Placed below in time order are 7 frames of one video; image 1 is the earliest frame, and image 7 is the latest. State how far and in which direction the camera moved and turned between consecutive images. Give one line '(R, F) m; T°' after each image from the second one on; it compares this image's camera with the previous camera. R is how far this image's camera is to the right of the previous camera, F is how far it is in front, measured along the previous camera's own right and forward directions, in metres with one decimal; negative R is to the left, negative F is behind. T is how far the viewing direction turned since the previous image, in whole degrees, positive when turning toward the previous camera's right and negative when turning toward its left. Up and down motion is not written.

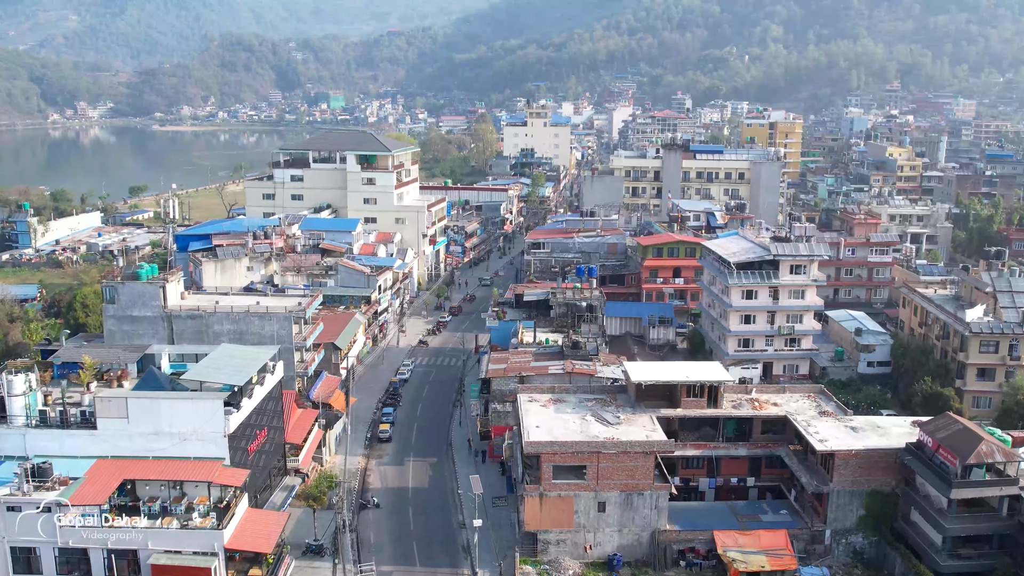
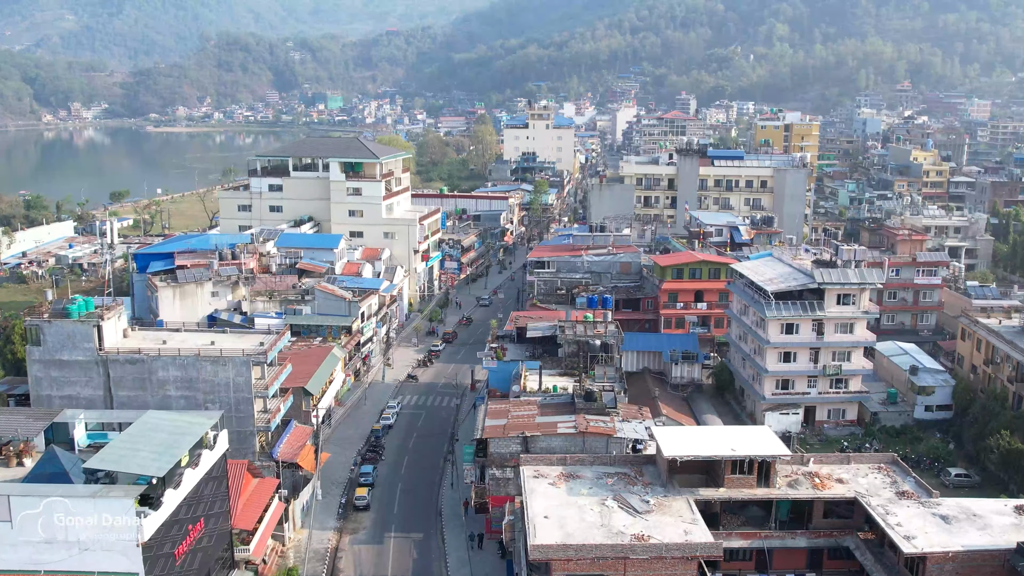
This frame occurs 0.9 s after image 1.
(0.0, +6.1) m; 0°
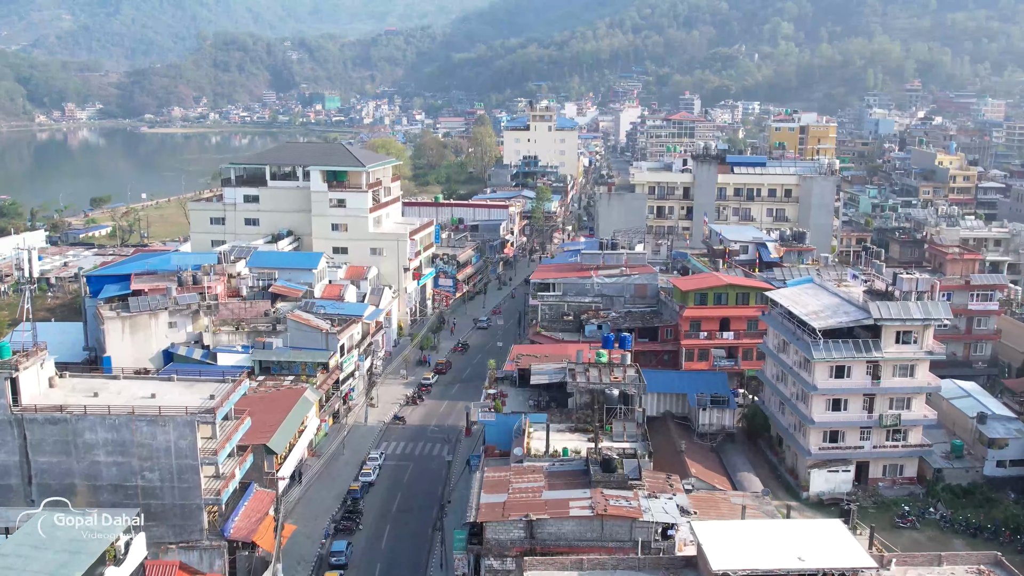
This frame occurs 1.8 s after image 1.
(0.0, +5.6) m; 0°
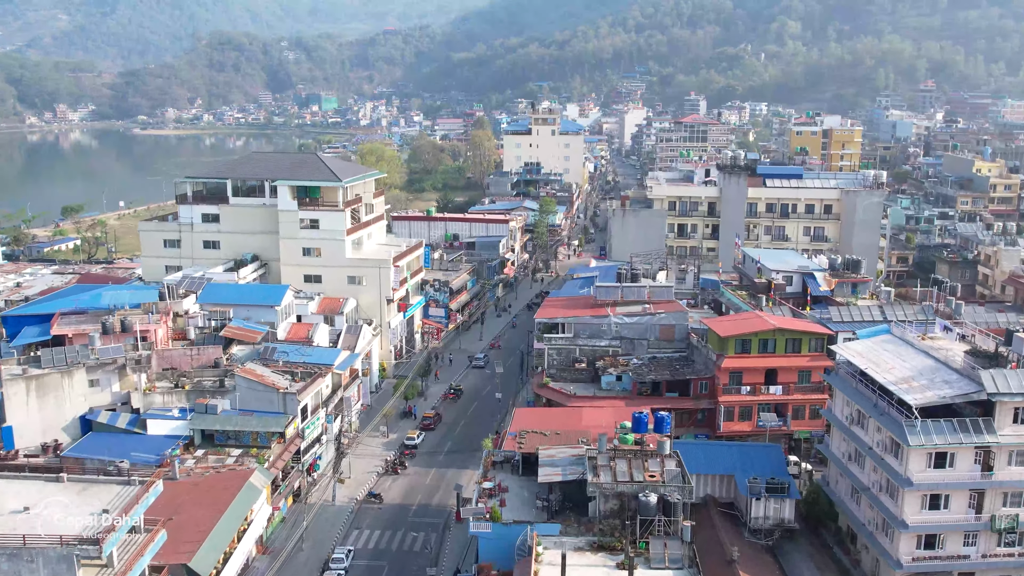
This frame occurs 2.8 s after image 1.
(0.0, +7.3) m; 0°
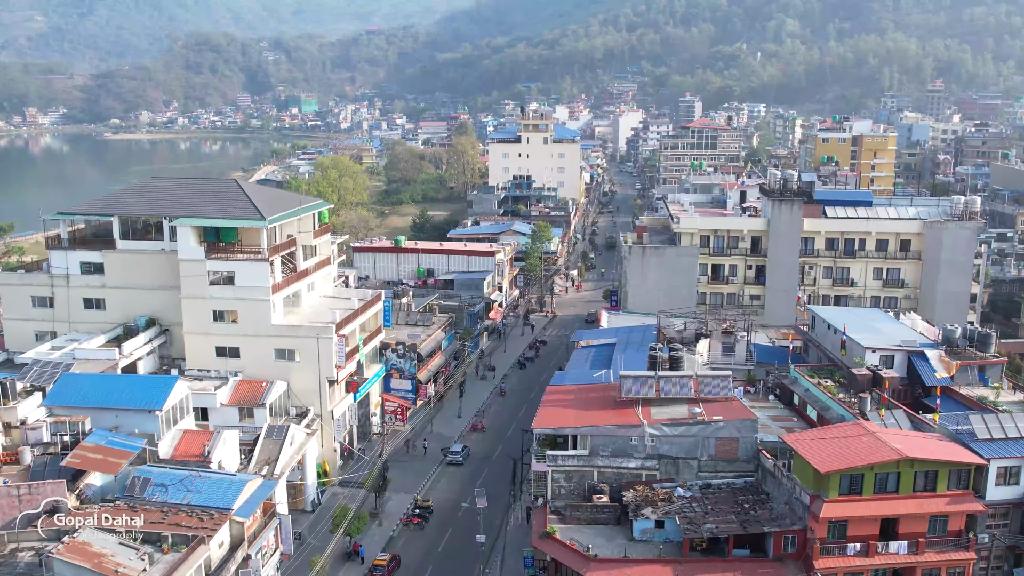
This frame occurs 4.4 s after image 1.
(0.0, +11.7) m; +1°
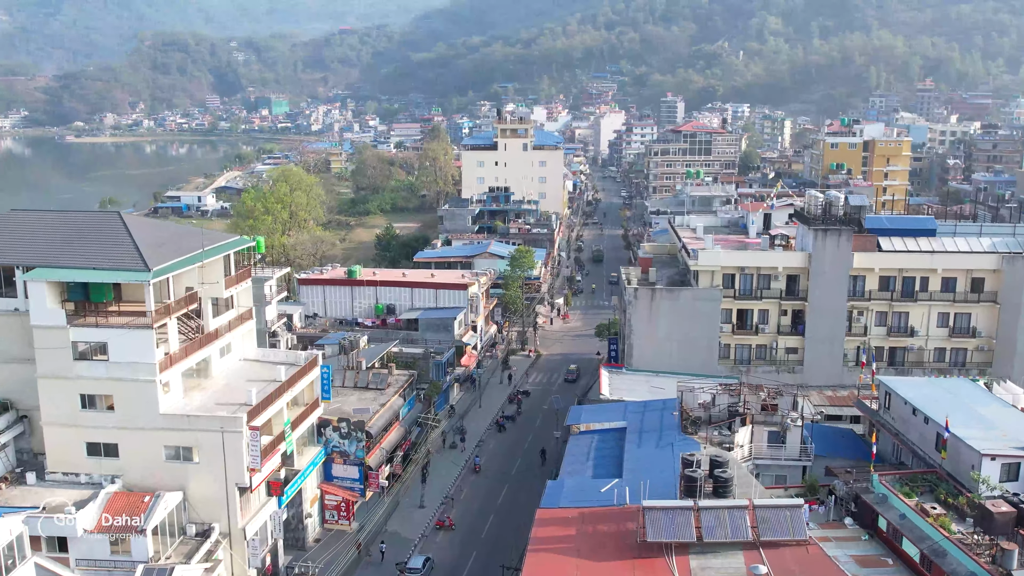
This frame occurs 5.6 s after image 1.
(+0.1, +8.3) m; +1°
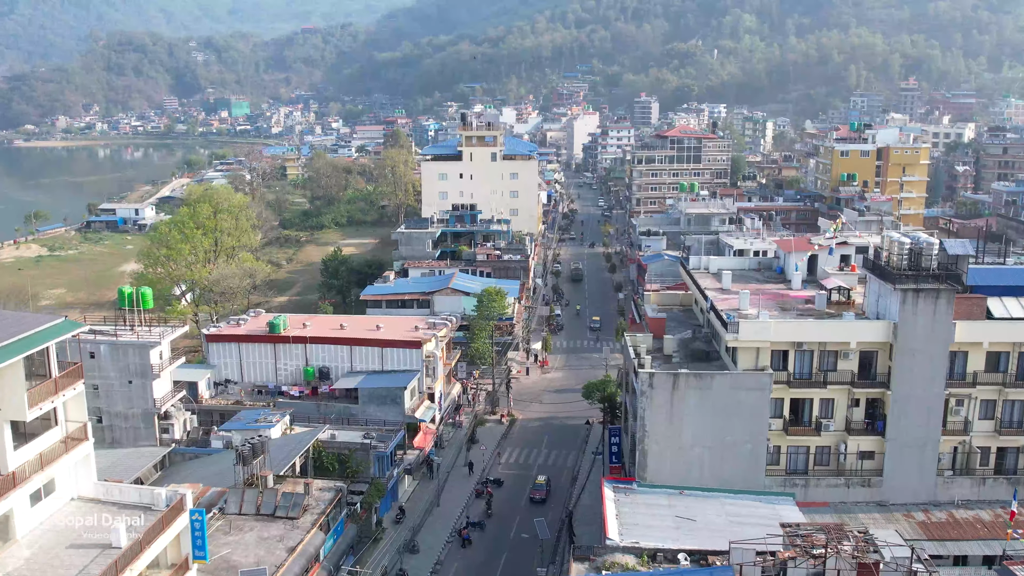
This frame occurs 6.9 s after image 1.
(+0.1, +9.4) m; +2°
